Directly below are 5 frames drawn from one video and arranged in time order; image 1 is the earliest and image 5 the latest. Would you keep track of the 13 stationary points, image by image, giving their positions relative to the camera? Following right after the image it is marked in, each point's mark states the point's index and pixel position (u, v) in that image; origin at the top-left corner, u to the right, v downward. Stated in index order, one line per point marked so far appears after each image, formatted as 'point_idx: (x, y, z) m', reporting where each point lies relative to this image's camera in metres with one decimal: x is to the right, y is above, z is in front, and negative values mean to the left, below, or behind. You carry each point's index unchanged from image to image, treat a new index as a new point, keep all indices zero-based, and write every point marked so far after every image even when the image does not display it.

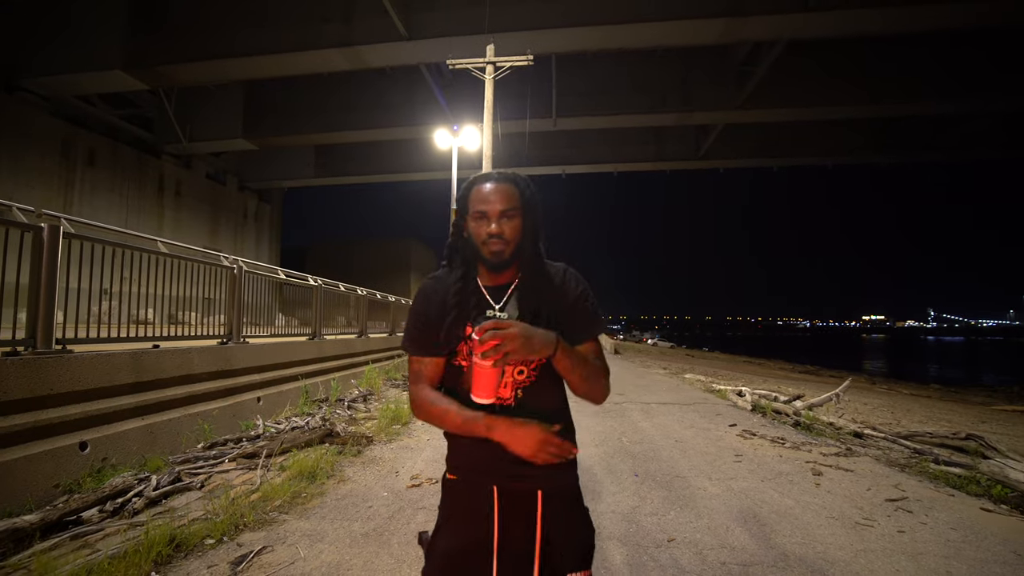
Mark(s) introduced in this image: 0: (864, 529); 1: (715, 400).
0: (+1.9, -1.3, +2.5) m
1: (+3.4, -1.9, +7.7) m
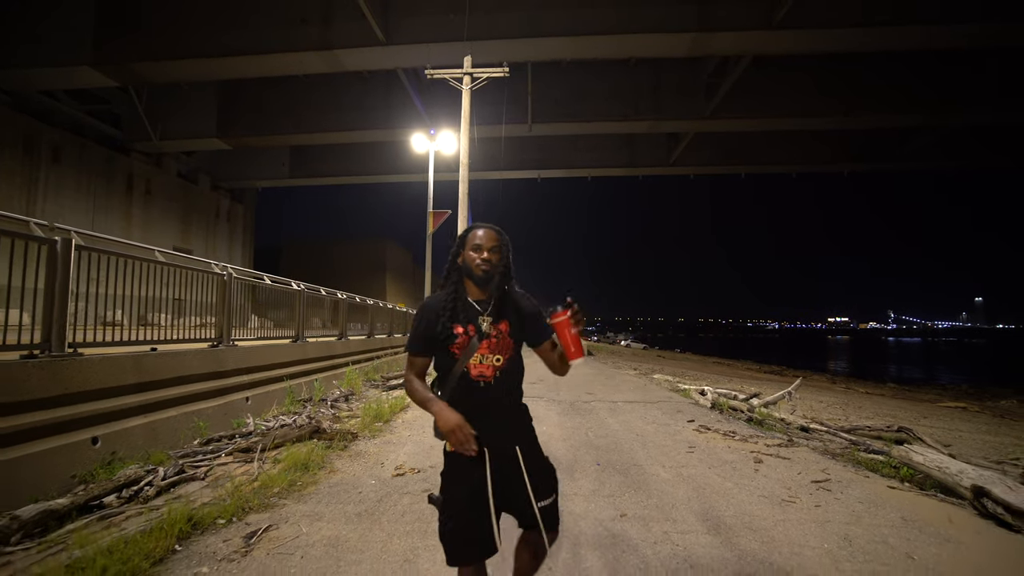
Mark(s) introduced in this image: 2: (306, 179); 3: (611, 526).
0: (+1.8, -1.4, +3.0) m
1: (+3.0, -2.0, +8.2) m
2: (-8.7, +4.6, +18.9) m
3: (+0.6, -1.4, +2.7) m
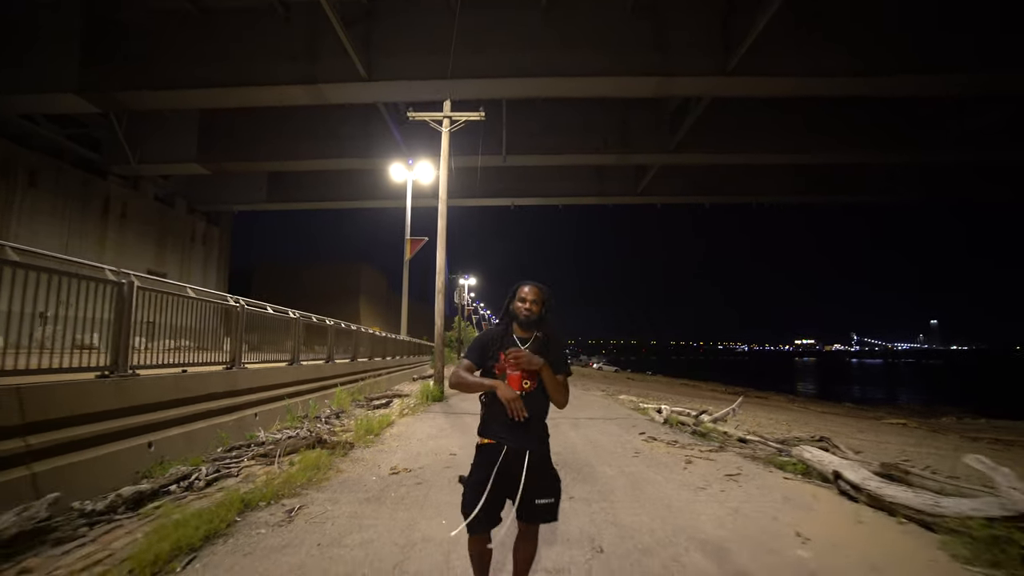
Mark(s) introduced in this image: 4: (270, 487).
0: (+1.6, -1.7, +3.8) m
1: (+2.5, -2.5, +9.1) m
2: (-9.8, +3.6, +19.5) m
3: (+0.4, -1.7, +3.5) m
4: (-1.8, -1.5, +3.4) m
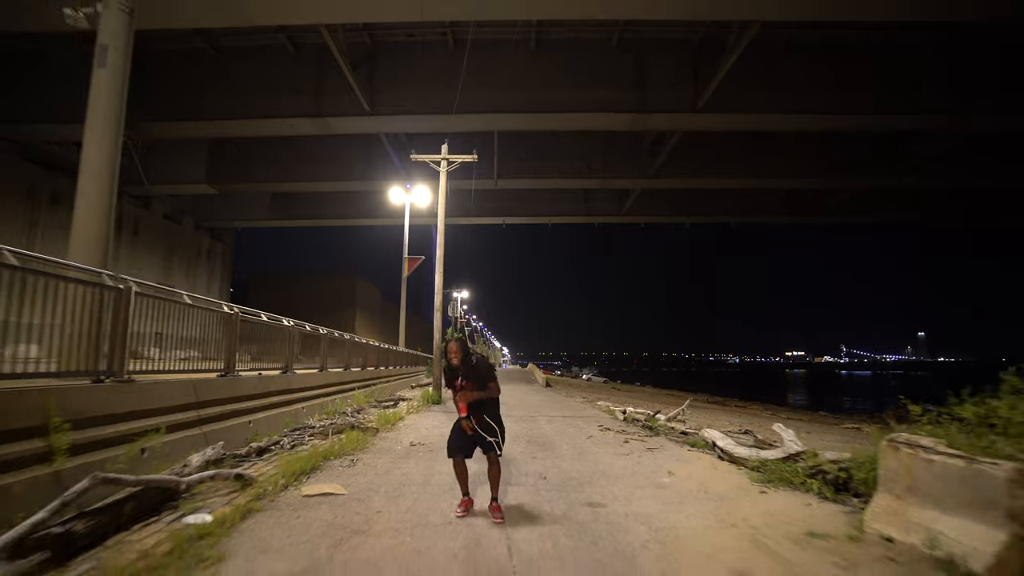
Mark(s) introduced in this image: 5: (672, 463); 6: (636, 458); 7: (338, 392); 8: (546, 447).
0: (+1.4, -2.0, +5.6) m
1: (+2.2, -3.0, +10.8) m
2: (-10.2, +3.0, +21.1) m
3: (+0.2, -2.0, +5.2) m
4: (-2.0, -1.8, +5.1) m
5: (+1.8, -2.0, +5.2) m
6: (+1.5, -2.0, +5.3) m
7: (-4.1, -2.5, +11.1) m
8: (+0.5, -2.1, +6.0) m
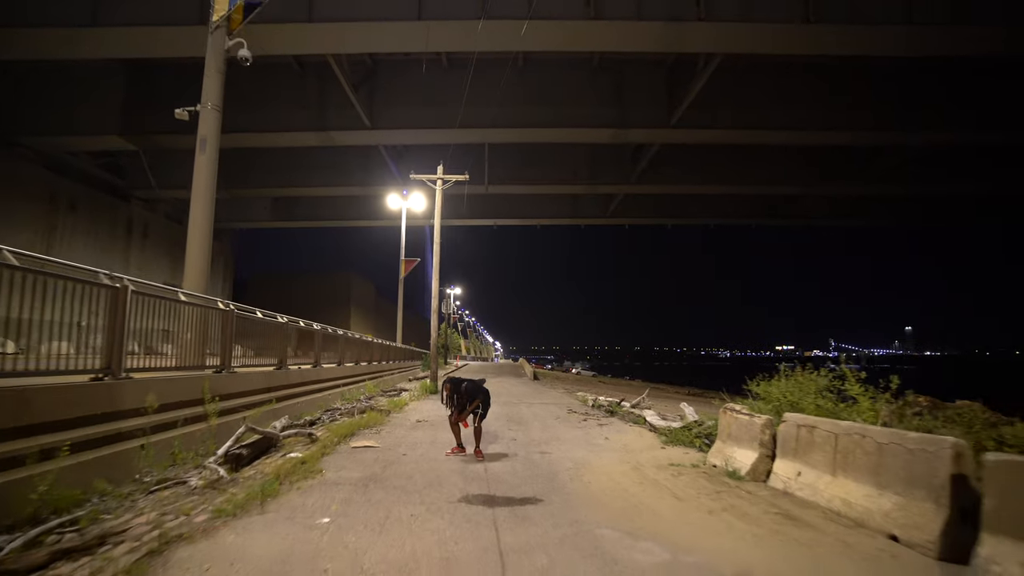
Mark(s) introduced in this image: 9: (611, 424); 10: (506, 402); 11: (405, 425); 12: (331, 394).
0: (+1.1, -2.3, +7.4) m
1: (+1.8, -3.1, +12.6) m
2: (-10.8, +2.9, +22.7) m
3: (-0.1, -2.2, +7.0) m
4: (-2.3, -2.0, +6.8) m
5: (+1.5, -2.2, +7.0) m
6: (+1.2, -2.2, +7.1) m
7: (-4.5, -2.6, +12.8) m
8: (+0.2, -2.3, +7.8) m
9: (+1.7, -2.3, +7.9) m
10: (-0.2, -2.9, +11.4) m
11: (-1.6, -2.2, +7.2) m
12: (-4.0, -2.3, +9.6) m
